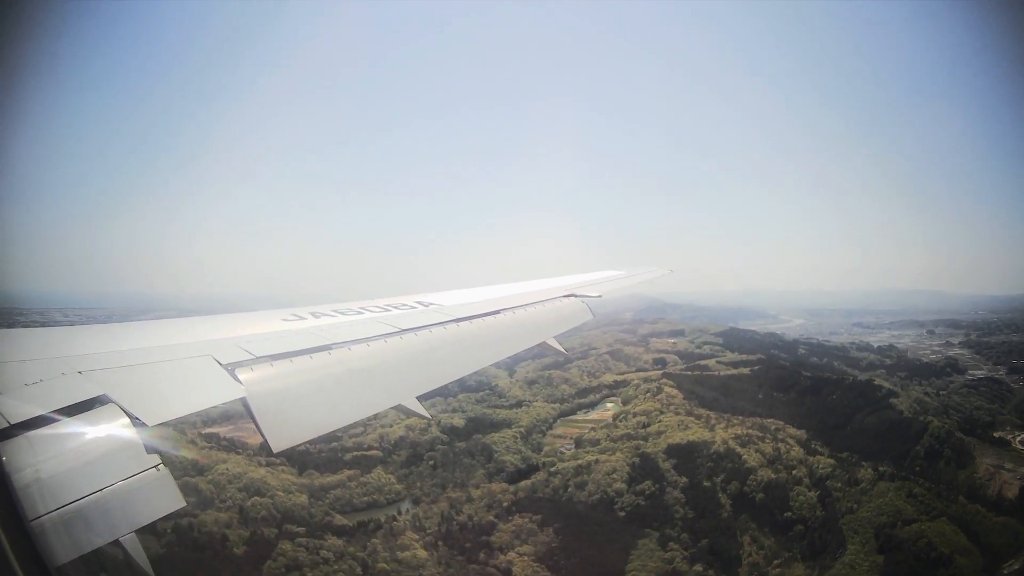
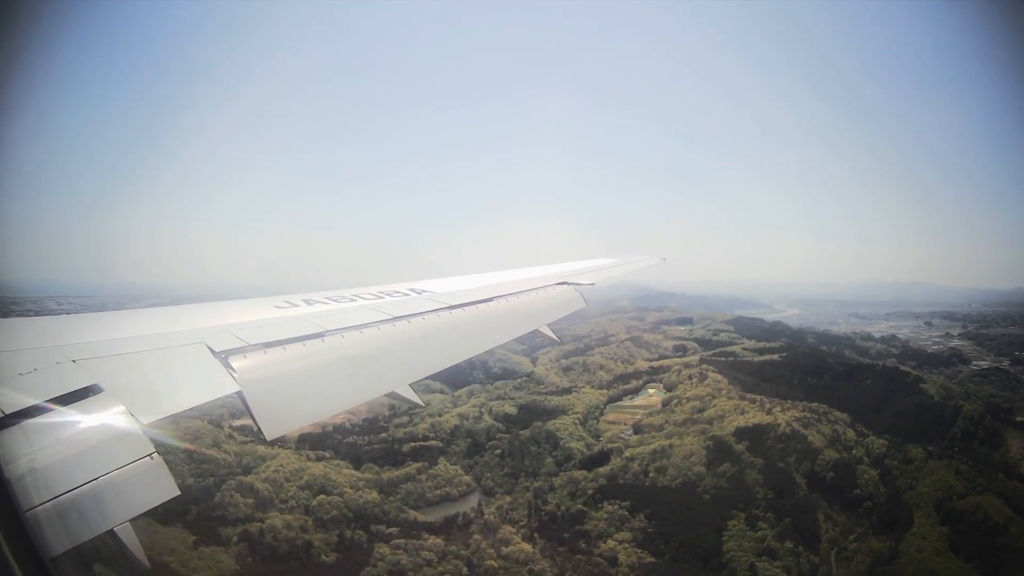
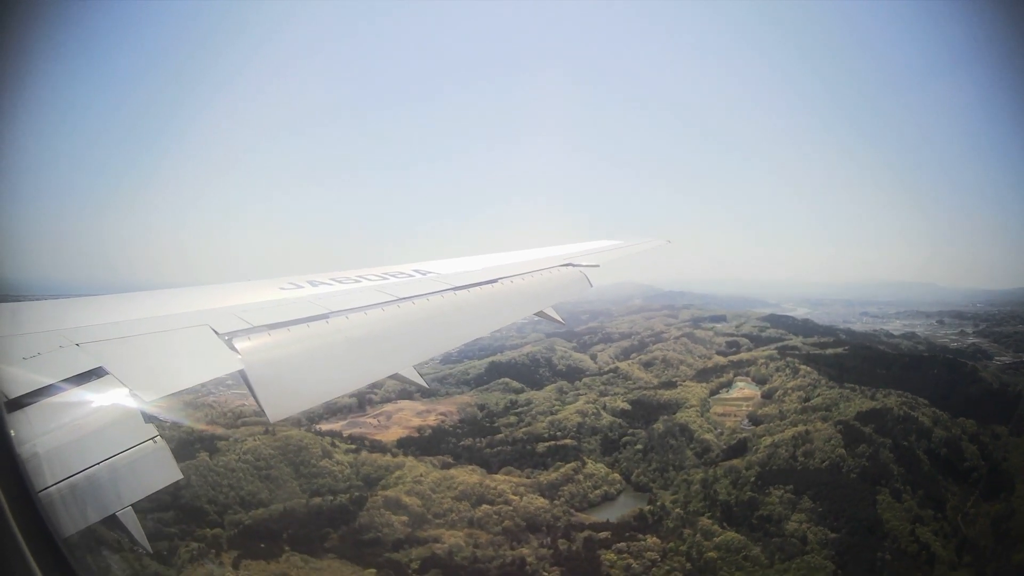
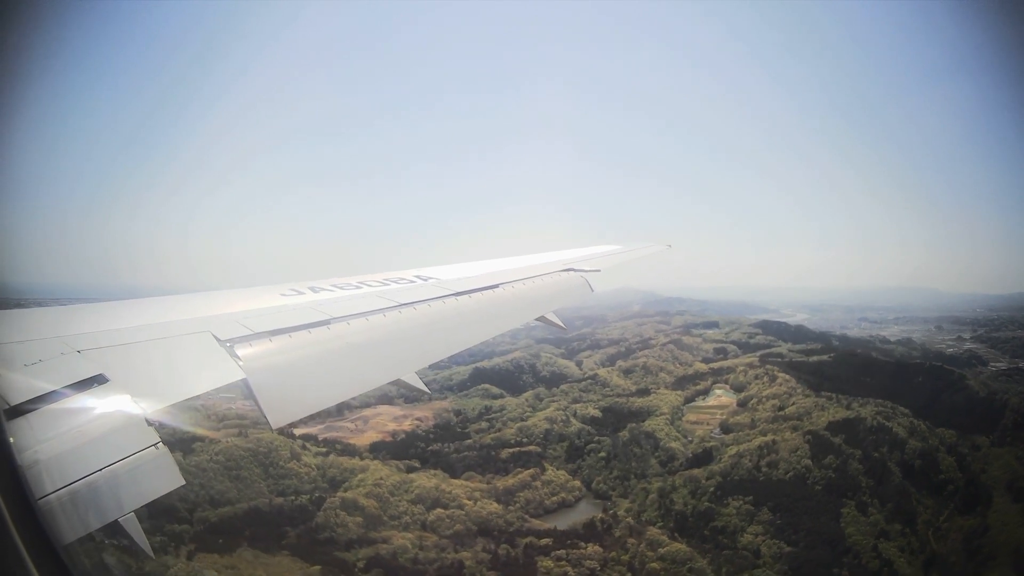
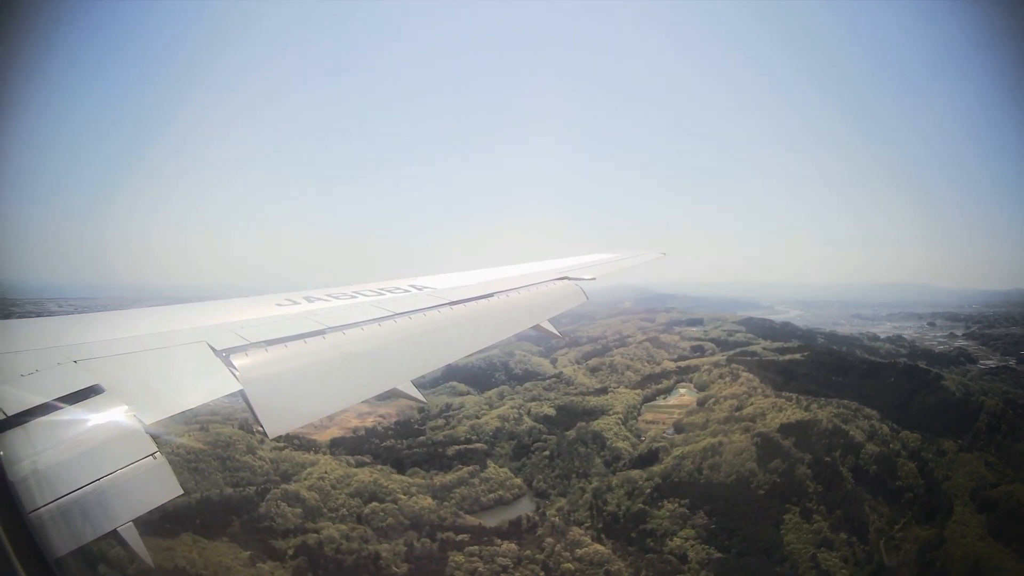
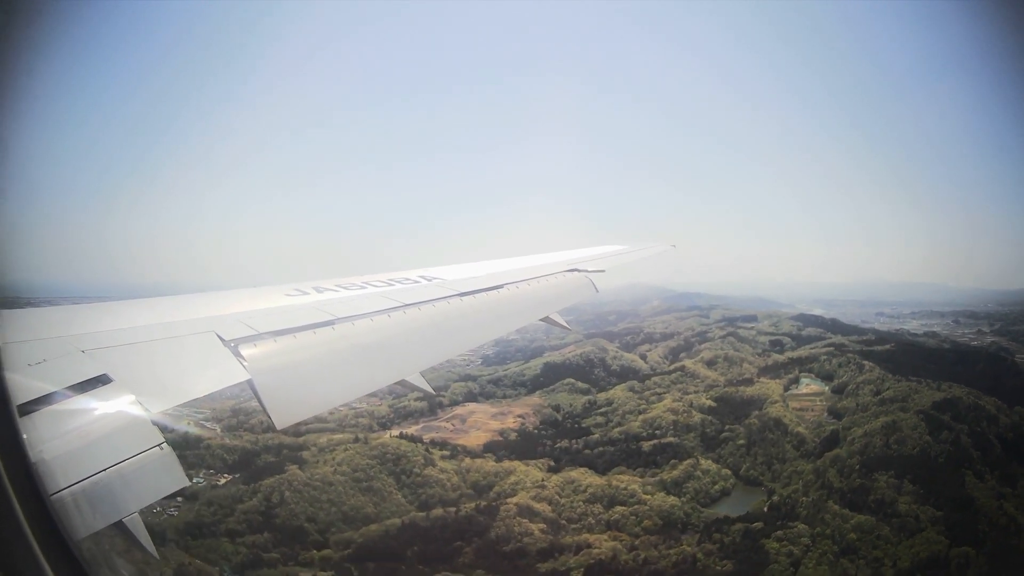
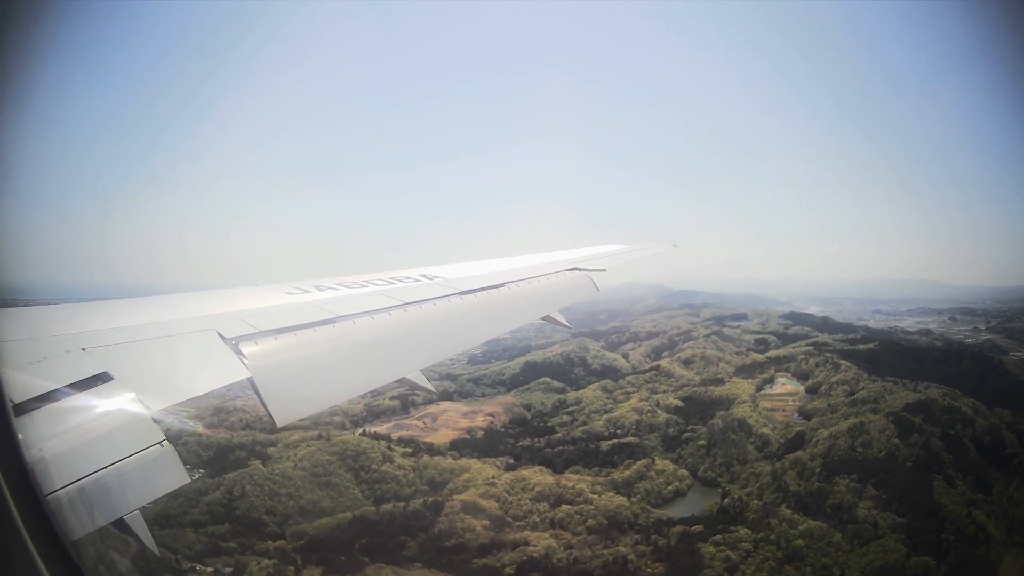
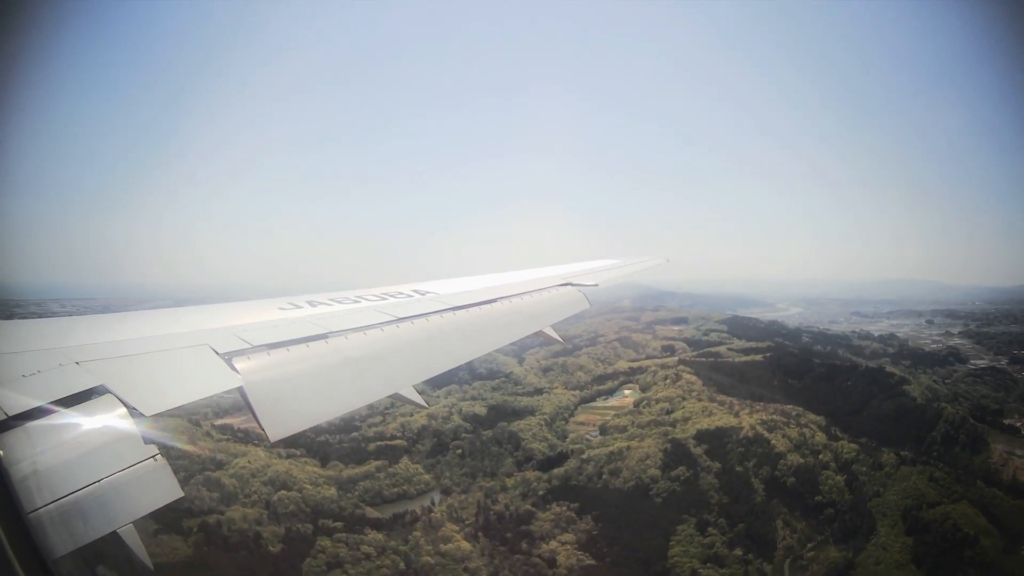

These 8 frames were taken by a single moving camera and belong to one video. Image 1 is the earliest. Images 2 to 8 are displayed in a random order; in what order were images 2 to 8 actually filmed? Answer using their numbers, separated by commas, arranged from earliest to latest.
8, 2, 5, 4, 3, 7, 6
